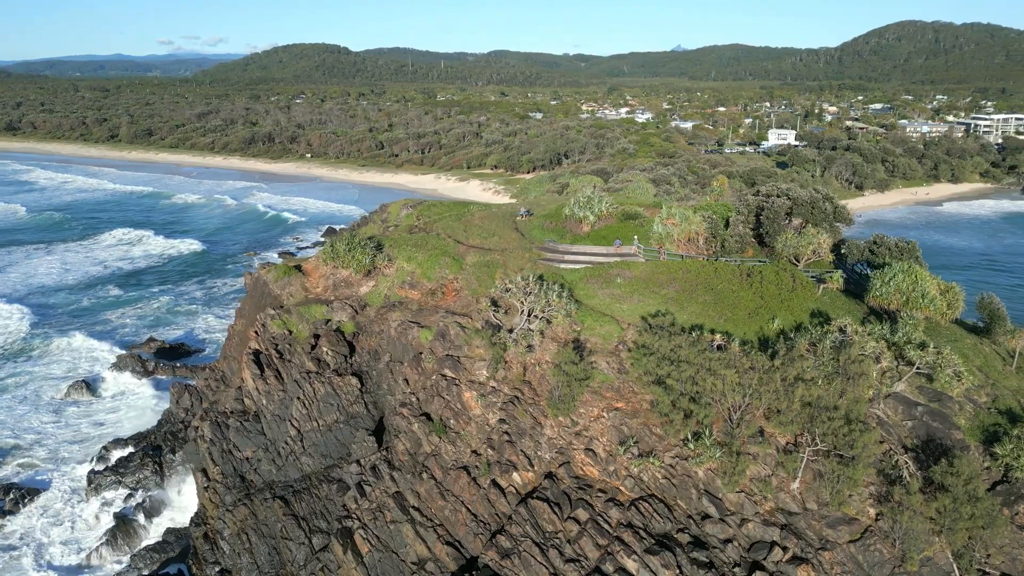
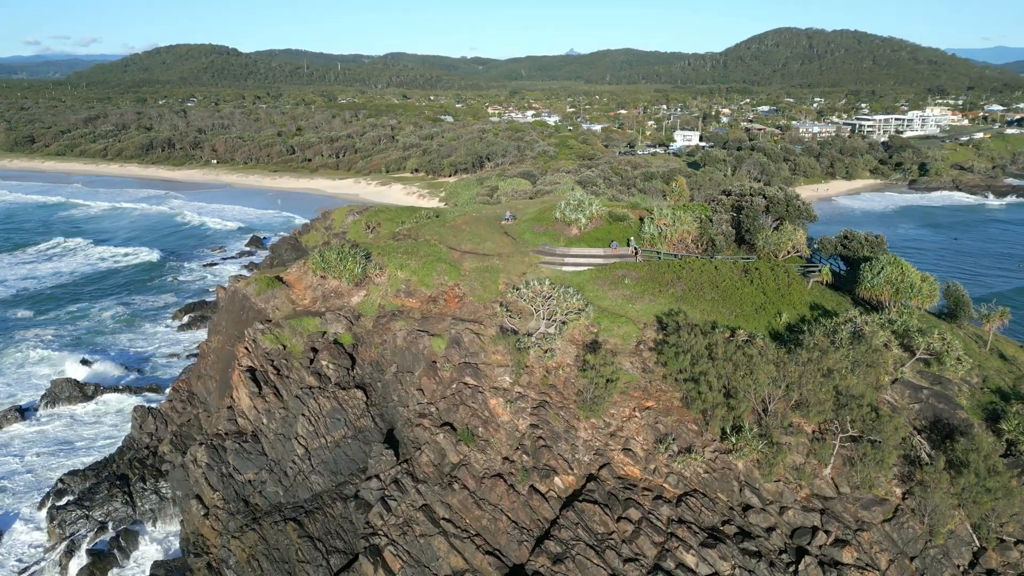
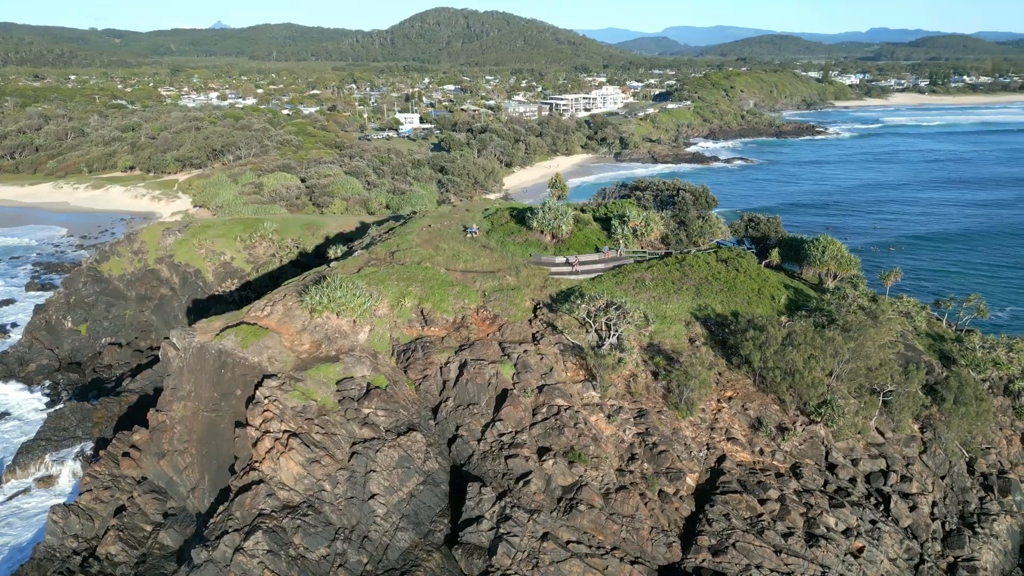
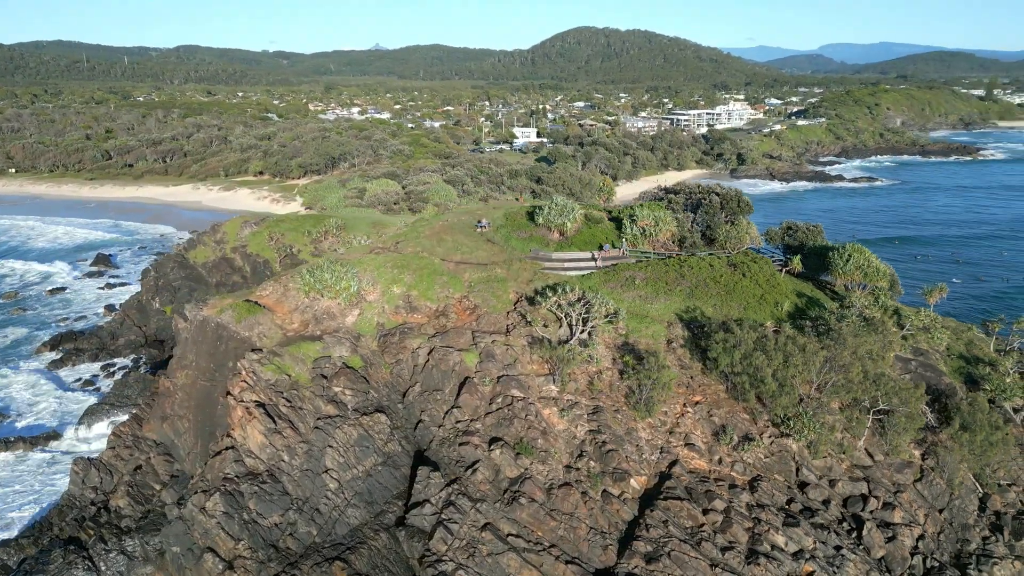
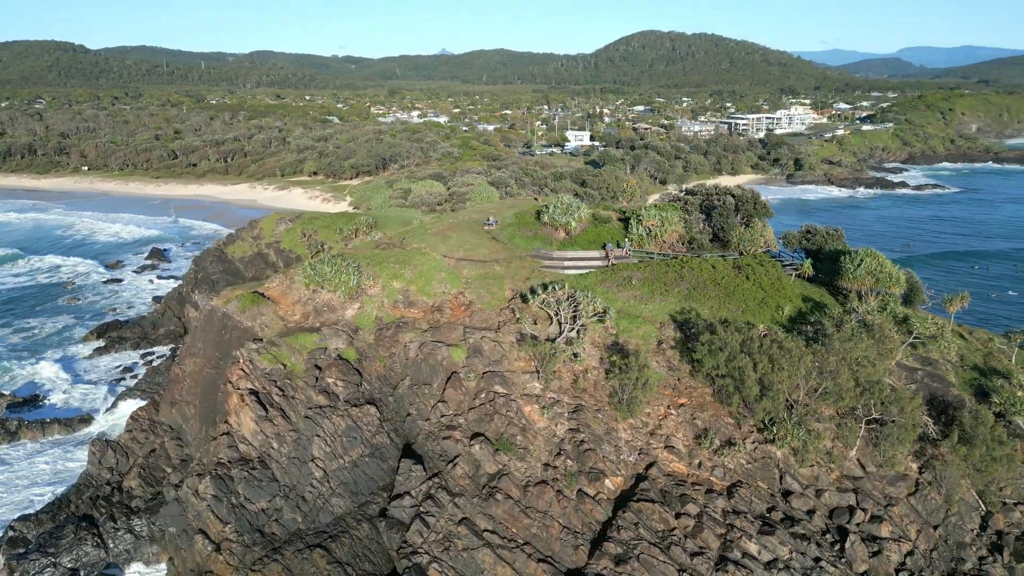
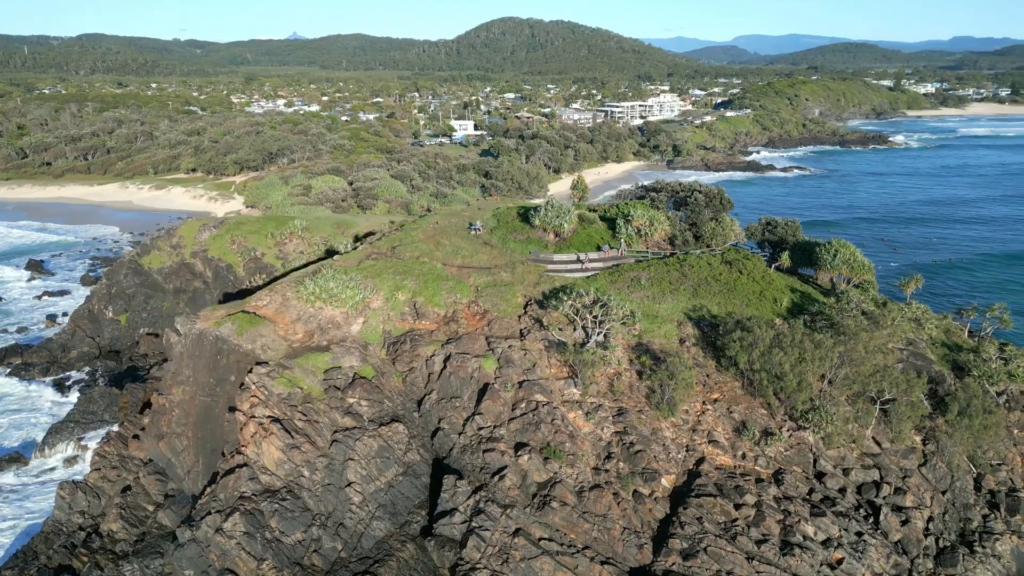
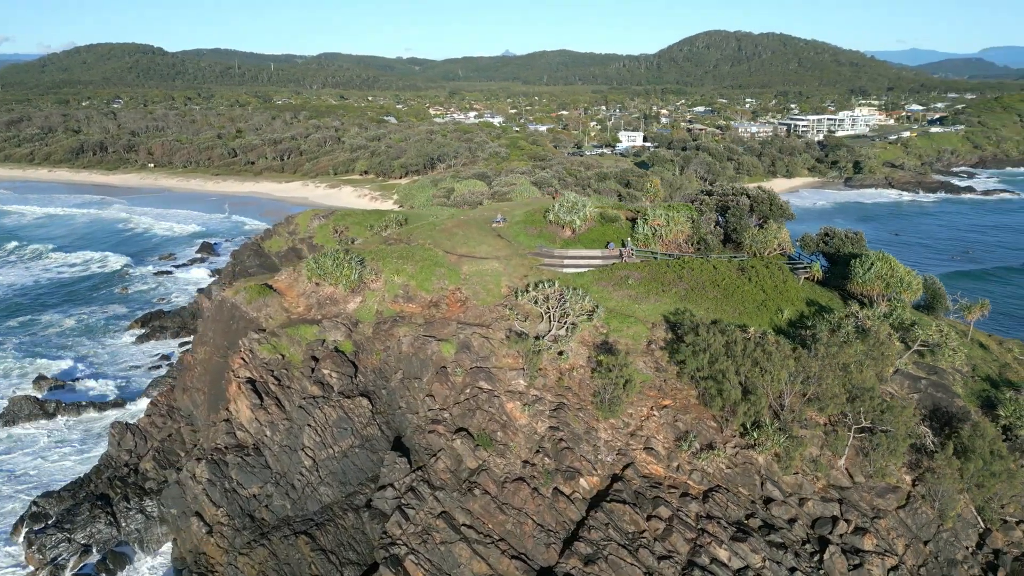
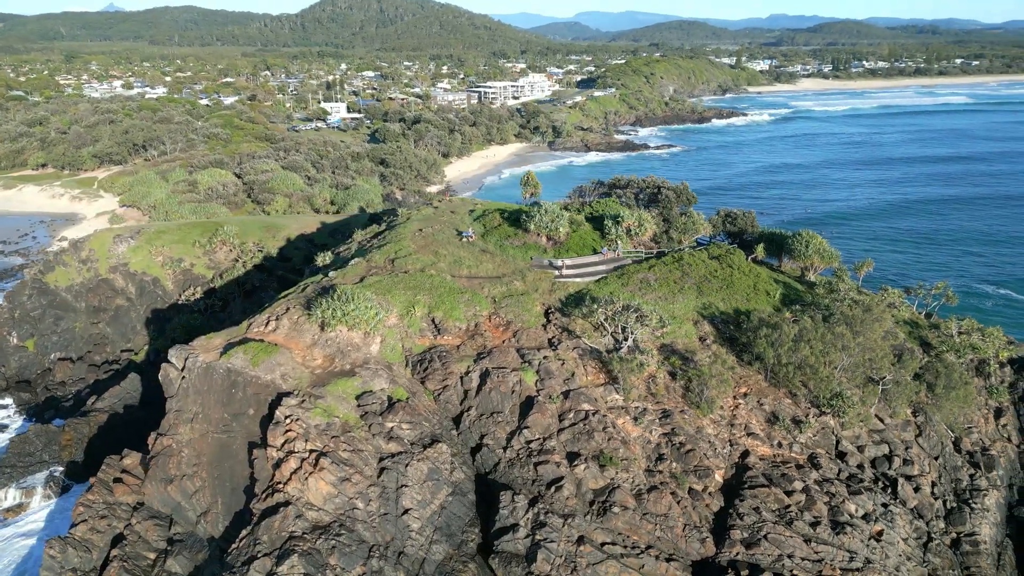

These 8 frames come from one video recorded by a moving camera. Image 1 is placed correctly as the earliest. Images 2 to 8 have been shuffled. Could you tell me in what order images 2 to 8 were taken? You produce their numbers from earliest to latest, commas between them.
2, 7, 5, 4, 6, 3, 8
